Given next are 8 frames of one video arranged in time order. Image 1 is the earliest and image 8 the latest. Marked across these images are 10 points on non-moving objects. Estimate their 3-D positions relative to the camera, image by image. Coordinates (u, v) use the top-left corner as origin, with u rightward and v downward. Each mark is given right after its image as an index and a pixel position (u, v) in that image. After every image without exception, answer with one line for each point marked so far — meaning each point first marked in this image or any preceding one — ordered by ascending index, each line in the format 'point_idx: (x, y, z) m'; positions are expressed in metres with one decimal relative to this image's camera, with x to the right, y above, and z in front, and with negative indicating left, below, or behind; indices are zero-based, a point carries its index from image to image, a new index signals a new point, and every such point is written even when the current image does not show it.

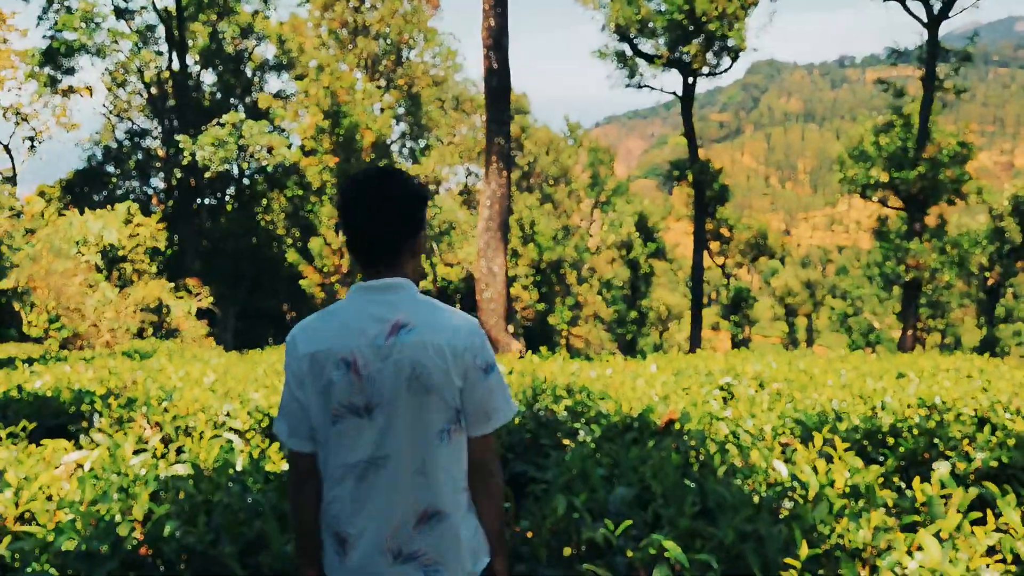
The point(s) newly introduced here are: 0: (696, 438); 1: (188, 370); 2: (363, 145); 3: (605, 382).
0: (+0.7, -0.5, +3.2) m
1: (-2.3, -0.6, +6.7) m
2: (-2.7, +2.5, +16.9) m
3: (+0.6, -0.6, +6.1) m
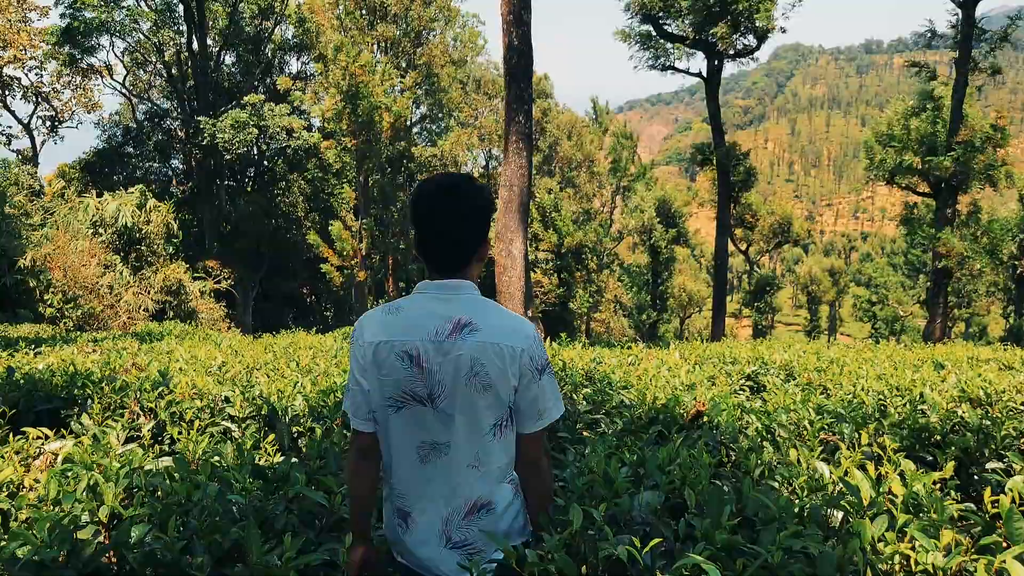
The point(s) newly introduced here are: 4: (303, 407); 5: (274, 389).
0: (+0.7, -0.5, +3.0) m
1: (-2.2, -0.4, +6.5) m
2: (-2.3, +2.8, +16.7) m
3: (+0.7, -0.5, +5.8) m
4: (-0.8, -0.4, +3.5) m
5: (-1.0, -0.4, +4.0) m
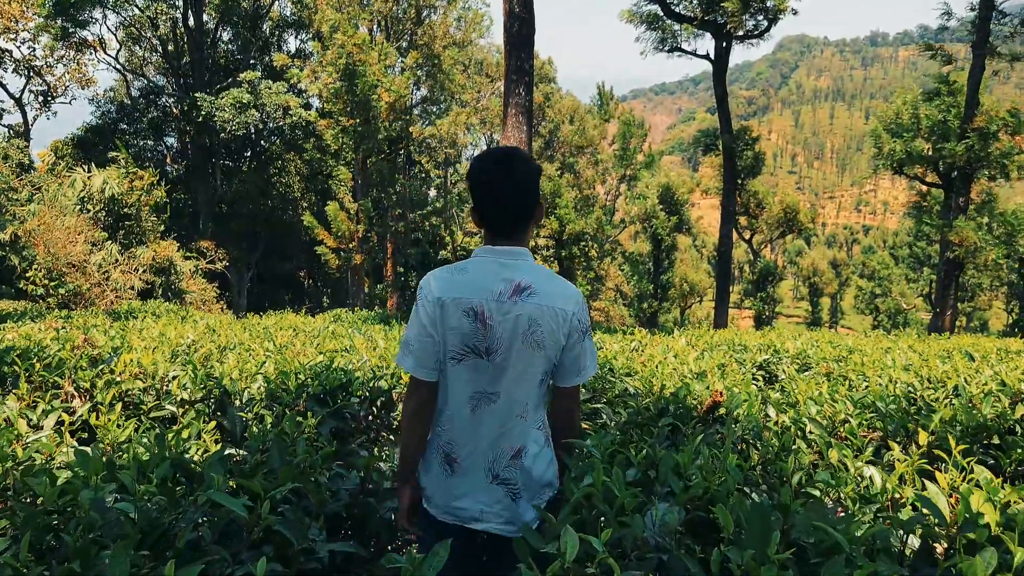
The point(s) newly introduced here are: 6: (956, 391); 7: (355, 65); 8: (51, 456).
0: (+0.7, -0.4, +2.6) m
1: (-2.2, -0.3, +6.1) m
2: (-2.3, +3.1, +16.2) m
3: (+0.7, -0.4, +5.4) m
4: (-0.8, -0.3, +3.1) m
5: (-1.1, -0.3, +3.5) m
6: (+1.8, -0.4, +3.8) m
7: (-2.7, +3.8, +15.8) m
8: (-1.0, -0.4, +2.0) m
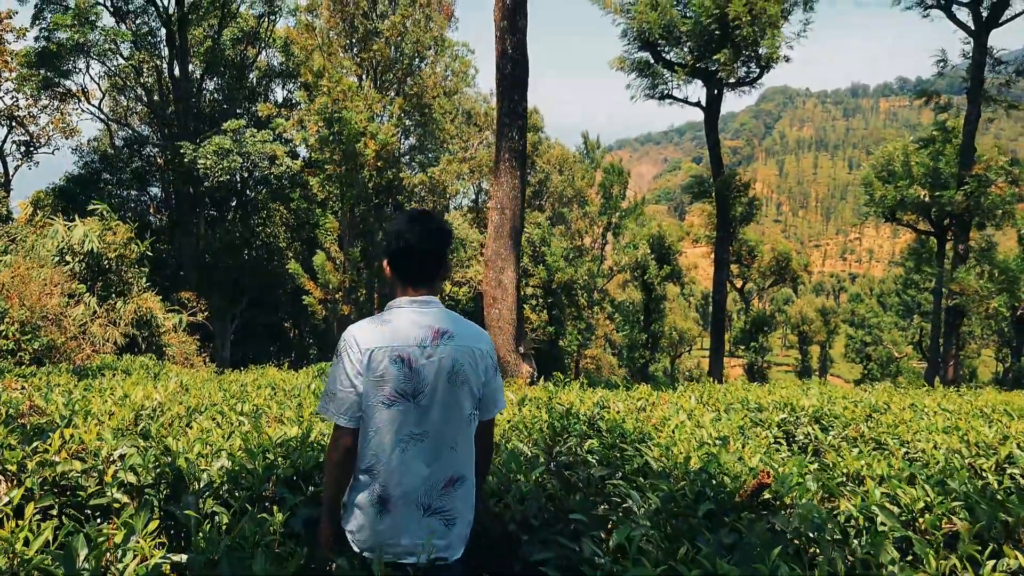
0: (+0.7, -0.5, +2.1) m
1: (-2.3, -0.6, +5.6) m
2: (-2.5, +2.2, +15.9) m
3: (+0.7, -0.7, +4.9) m
4: (-0.8, -0.5, +2.6) m
5: (-1.0, -0.5, +3.0) m
6: (+1.8, -0.6, +3.4) m
7: (-2.9, +2.9, +15.5) m
8: (-1.0, -0.5, +1.5) m
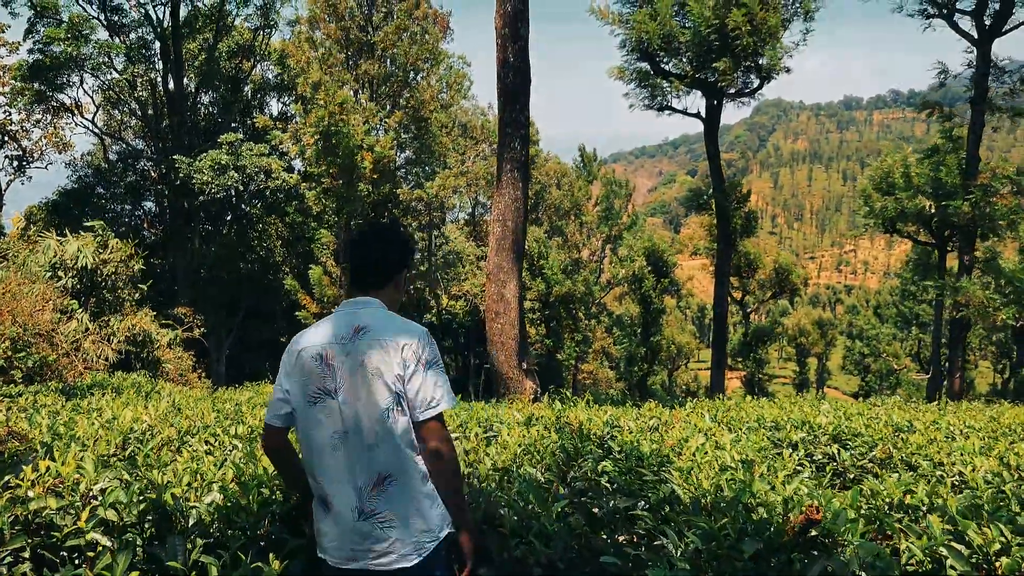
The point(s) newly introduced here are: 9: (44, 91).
0: (+0.8, -0.6, +1.9) m
1: (-2.2, -0.7, +5.3) m
2: (-2.5, +2.0, +15.7) m
3: (+0.7, -0.8, +4.7) m
4: (-0.8, -0.6, +2.4) m
5: (-1.0, -0.6, +2.8) m
6: (+1.9, -0.7, +3.1) m
7: (-2.9, +2.7, +15.3) m
8: (-0.9, -0.5, +1.3) m
9: (-9.0, +3.8, +17.8) m
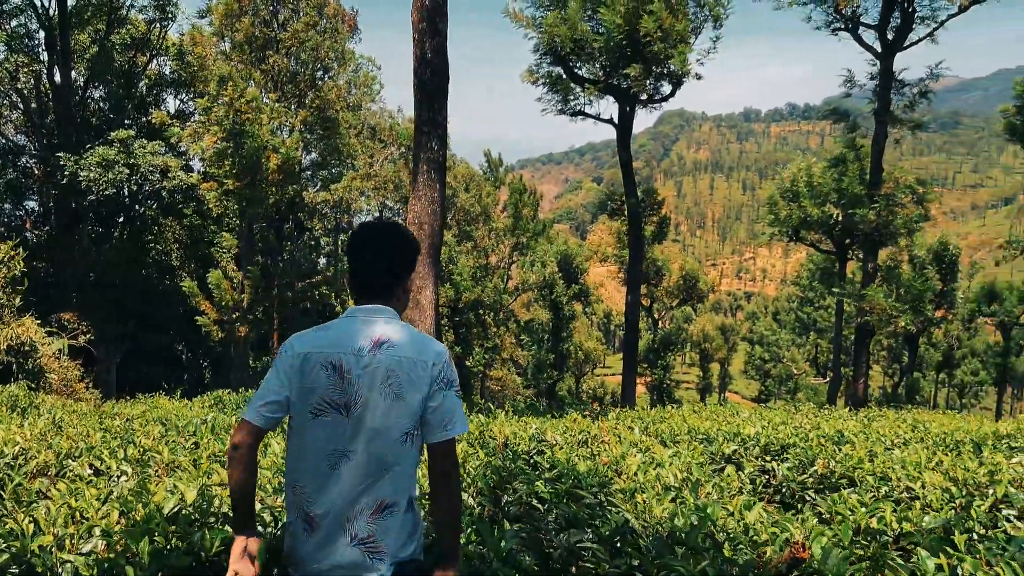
0: (+0.7, -0.6, +1.6) m
1: (-2.6, -0.7, +4.8) m
2: (-3.9, +1.9, +15.1) m
3: (+0.4, -0.8, +4.4) m
4: (-0.9, -0.6, +1.9) m
5: (-1.2, -0.6, +2.4) m
6: (+1.6, -0.7, +3.0) m
7: (-4.3, +2.6, +14.6) m
8: (-0.9, -0.5, +0.9) m
9: (-10.6, +3.7, +16.6) m
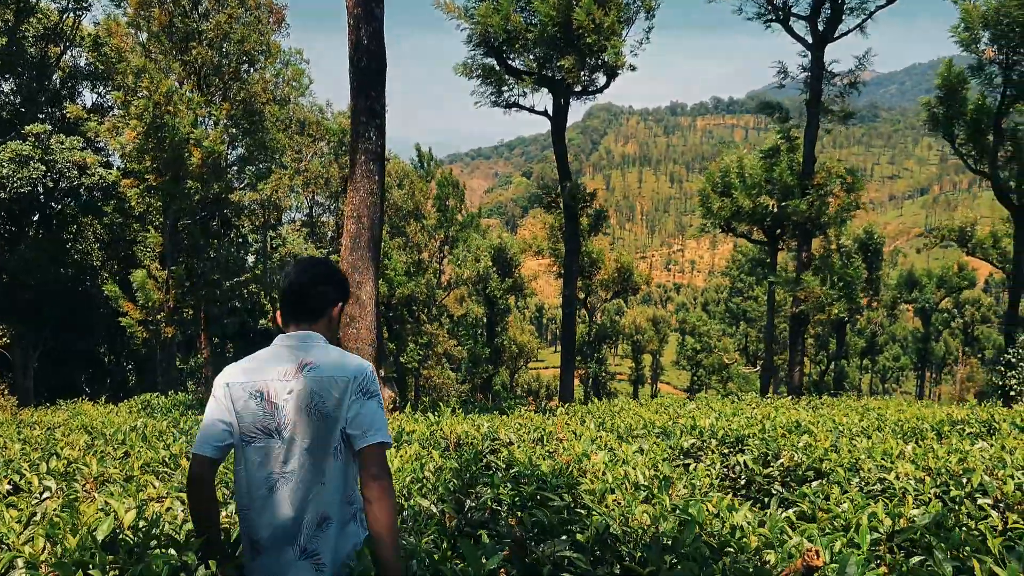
0: (+0.7, -0.5, +1.5) m
1: (-2.9, -0.7, +4.4) m
2: (-5.0, +1.9, +14.5) m
3: (+0.1, -0.7, +4.3) m
4: (-0.9, -0.6, +1.7) m
5: (-1.2, -0.6, +2.1) m
6: (+1.5, -0.6, +2.9) m
7: (-5.3, +2.6, +14.1) m
8: (-0.9, -0.5, +0.6) m
9: (-11.8, +3.6, +15.5) m
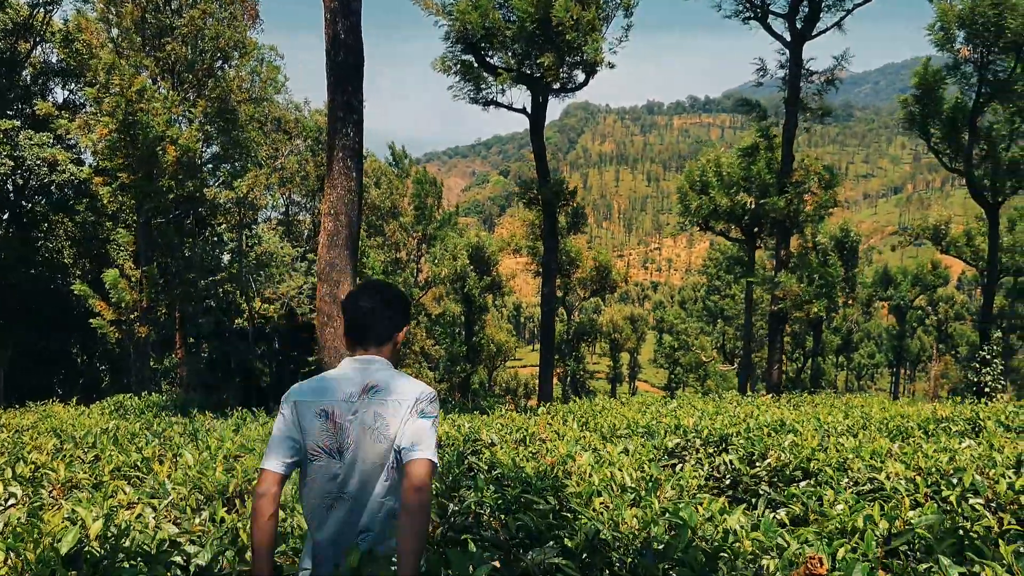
0: (+0.7, -0.5, +1.4) m
1: (-2.9, -0.7, +4.2) m
2: (-5.3, +1.9, +14.3) m
3: (+0.1, -0.7, +4.2) m
4: (-0.9, -0.6, +1.6) m
5: (-1.2, -0.6, +2.0) m
6: (+1.5, -0.6, +2.9) m
7: (-5.6, +2.6, +13.8) m
8: (-0.8, -0.5, +0.5) m
9: (-12.1, +3.6, +15.1) m
